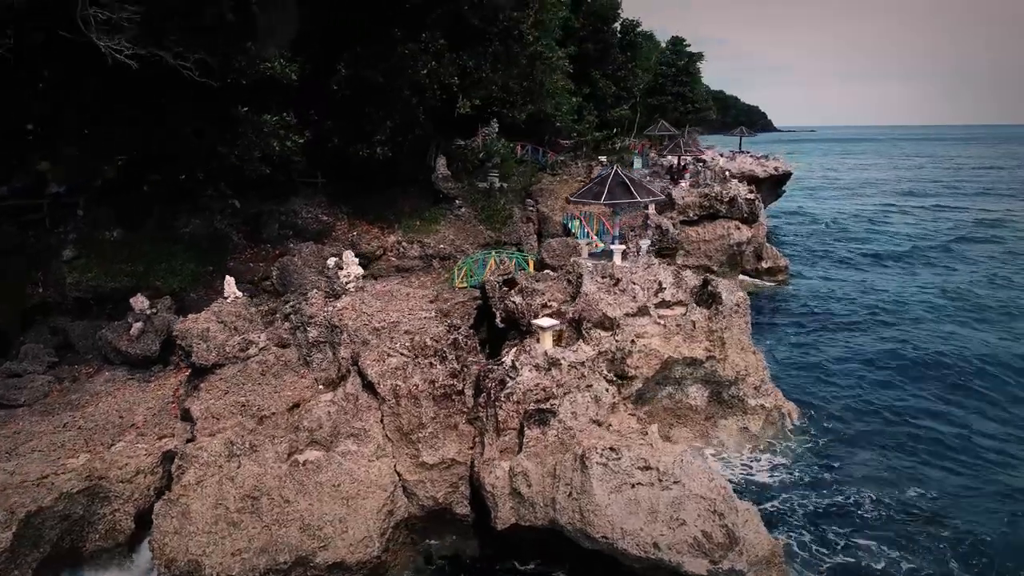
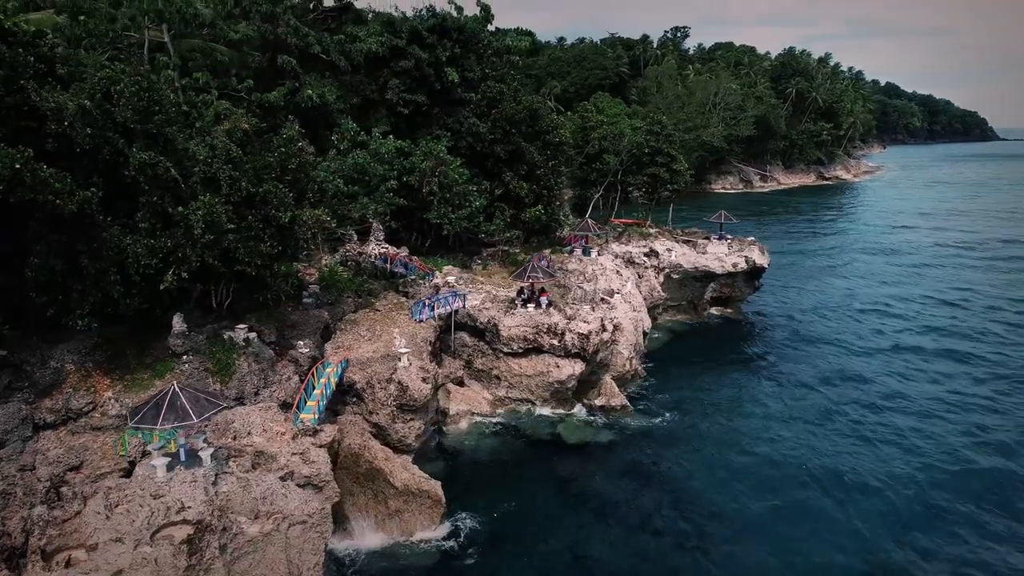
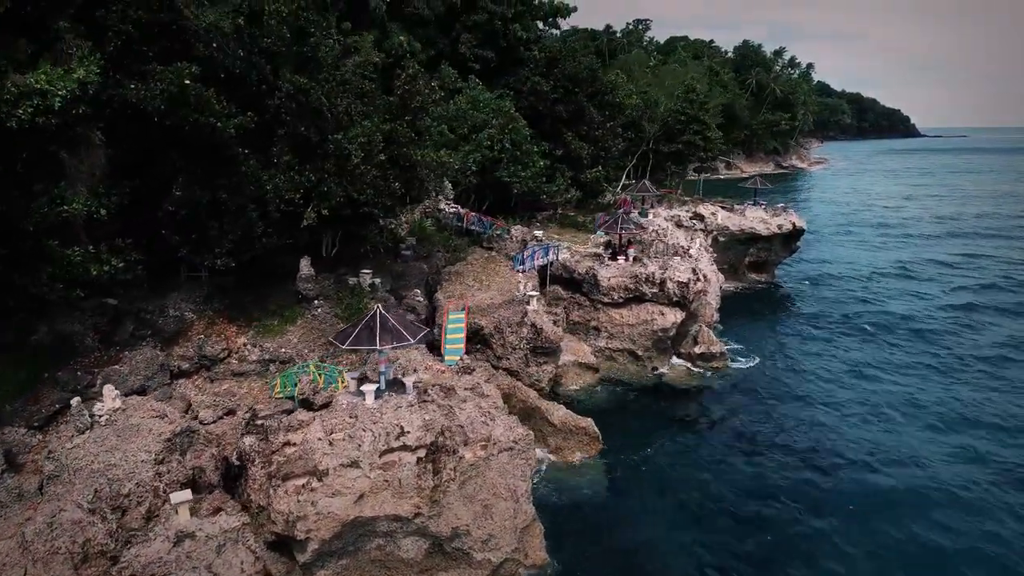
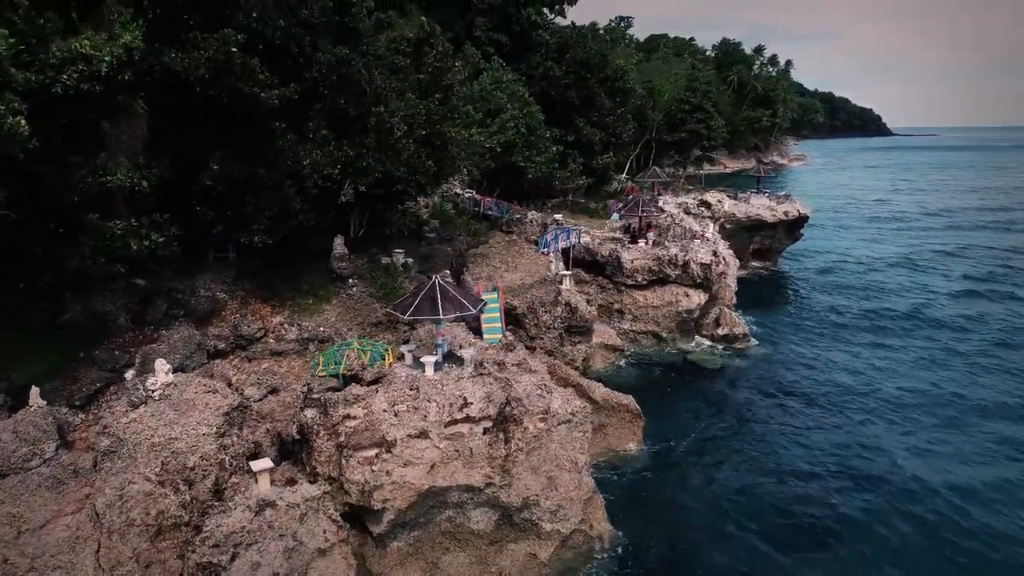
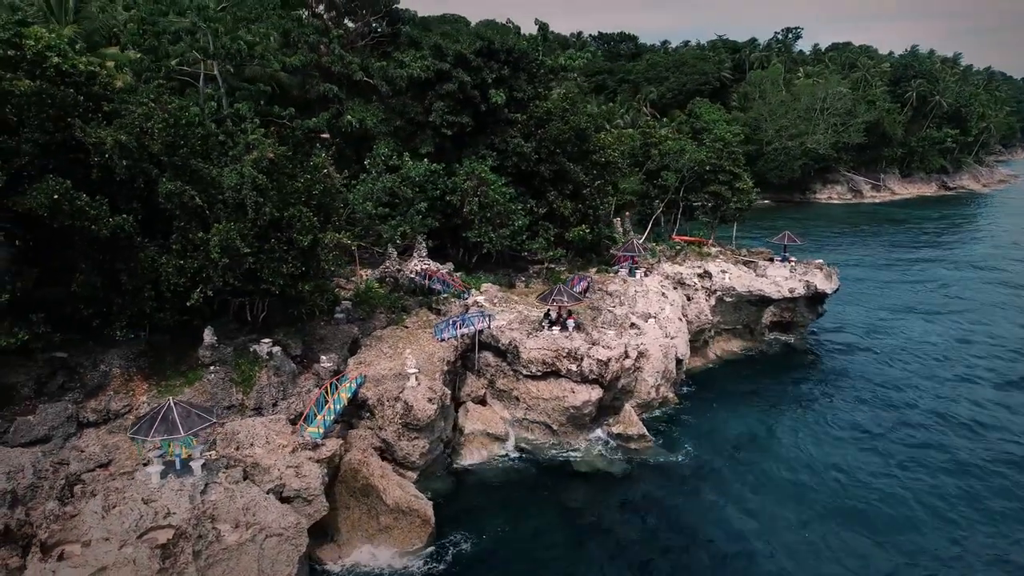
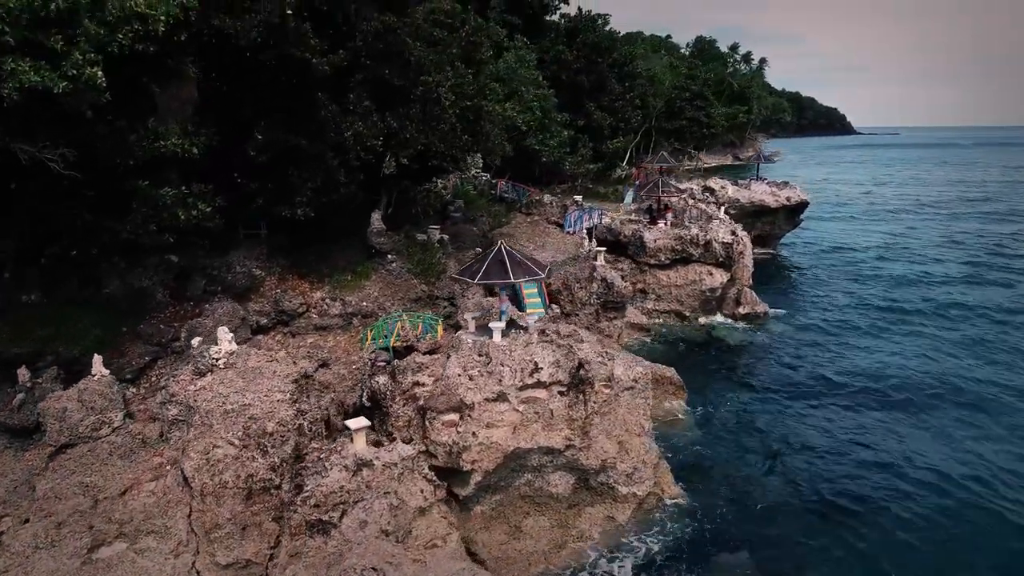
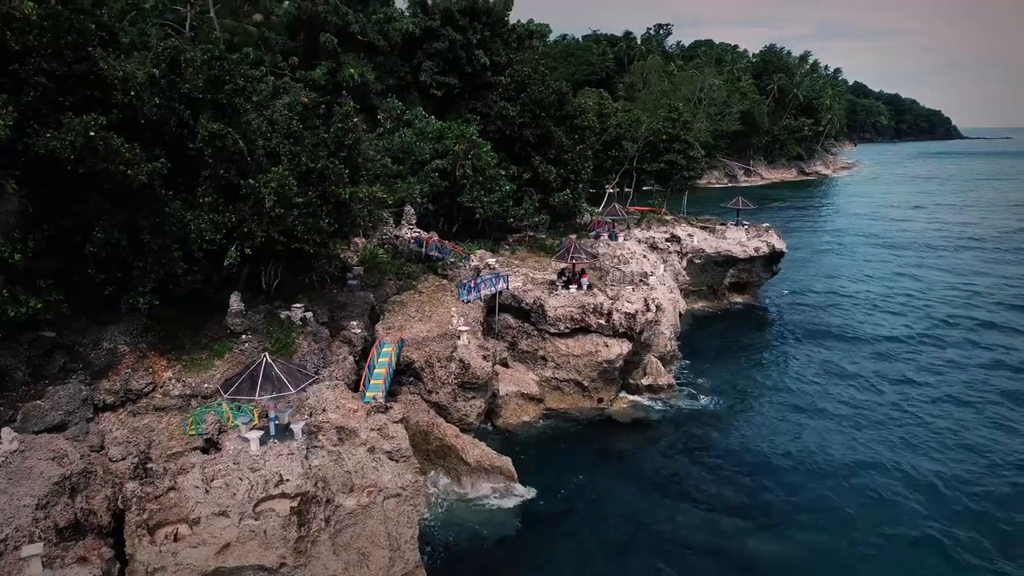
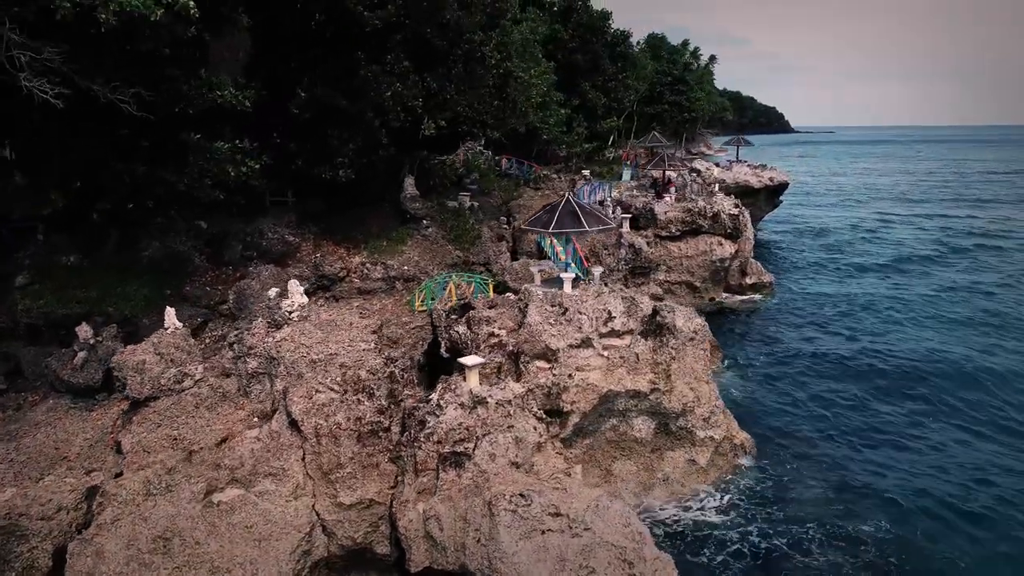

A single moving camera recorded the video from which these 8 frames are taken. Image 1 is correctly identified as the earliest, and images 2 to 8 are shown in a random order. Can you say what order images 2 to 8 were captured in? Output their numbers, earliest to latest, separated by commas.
8, 6, 4, 3, 7, 2, 5
